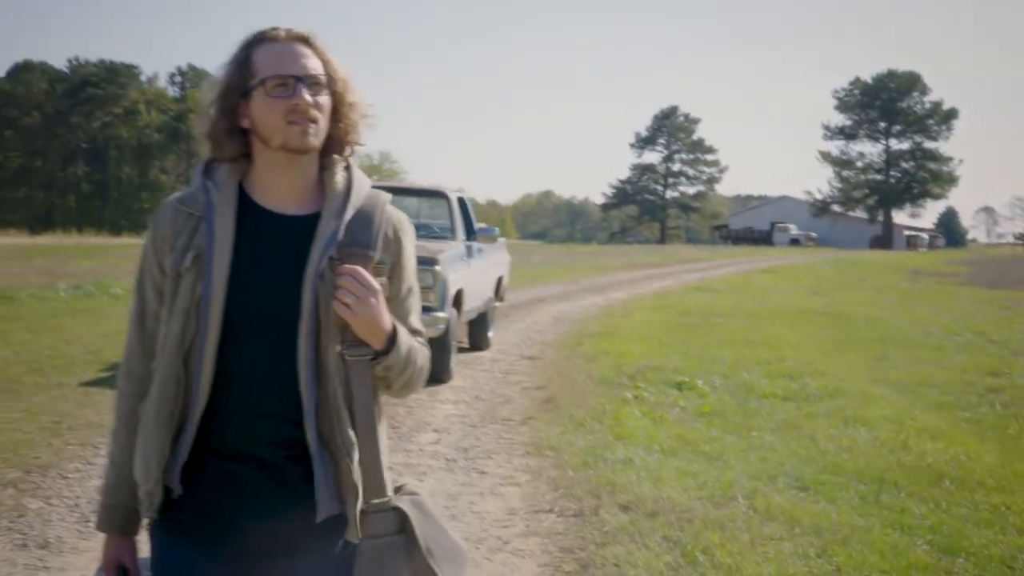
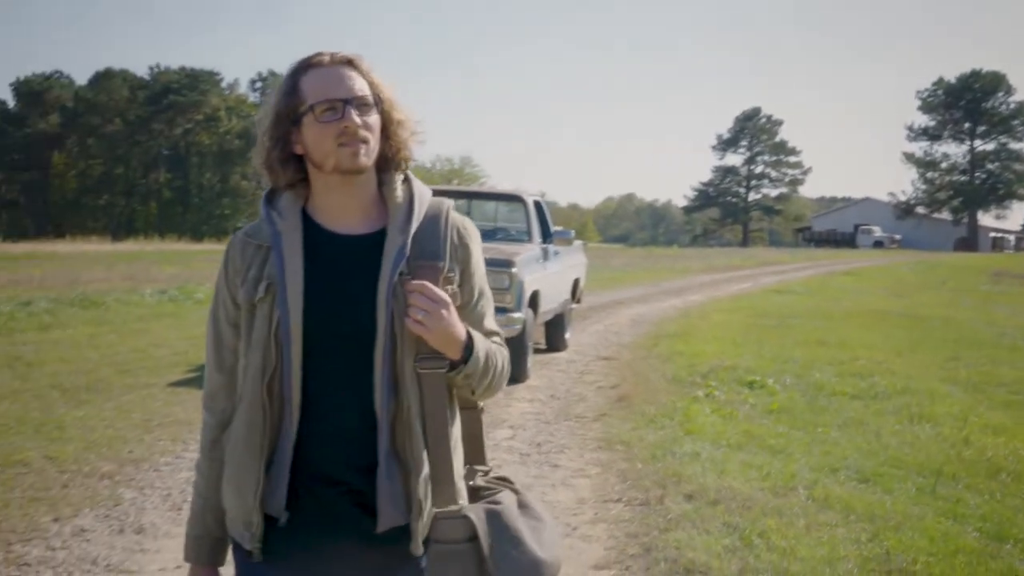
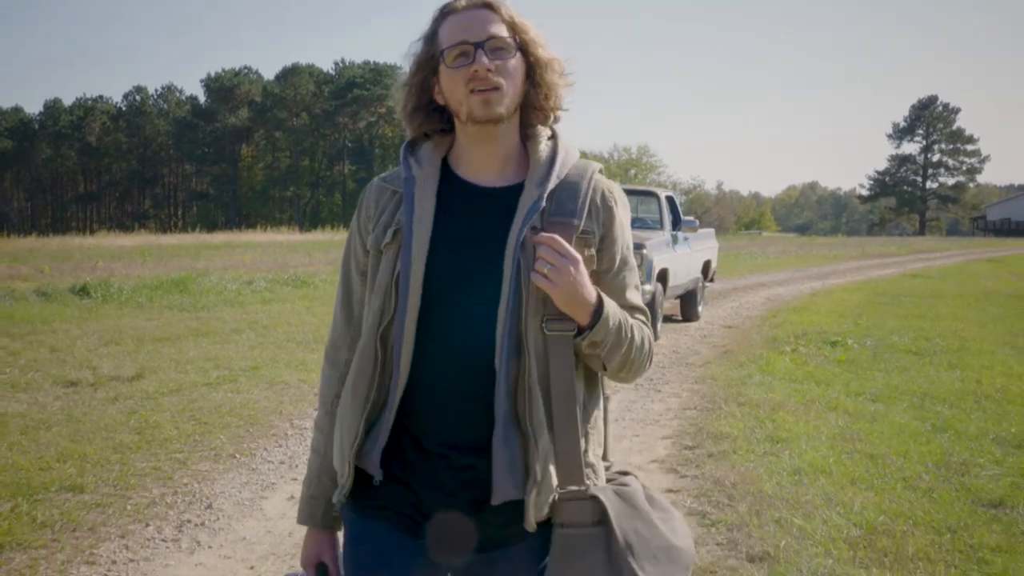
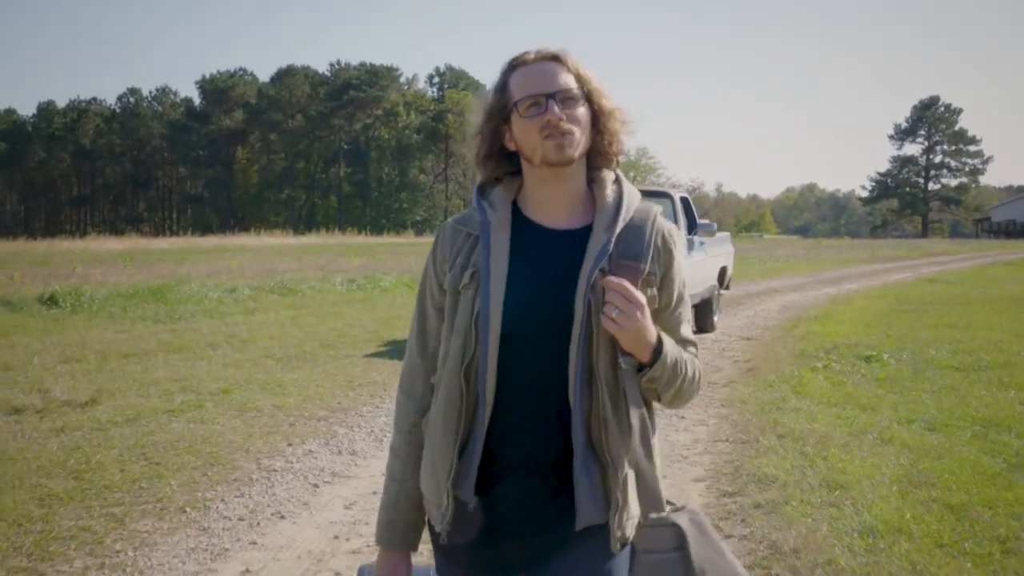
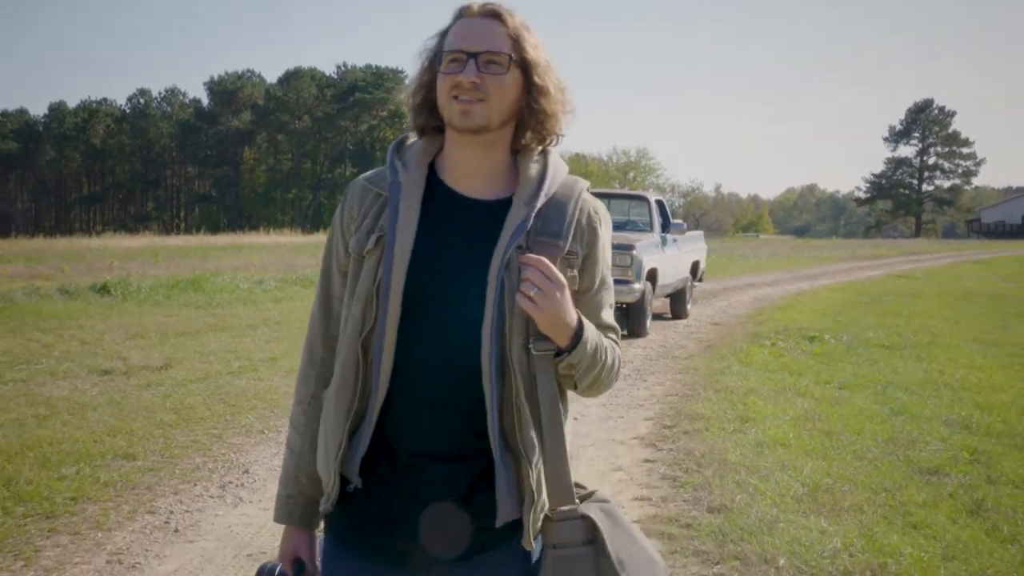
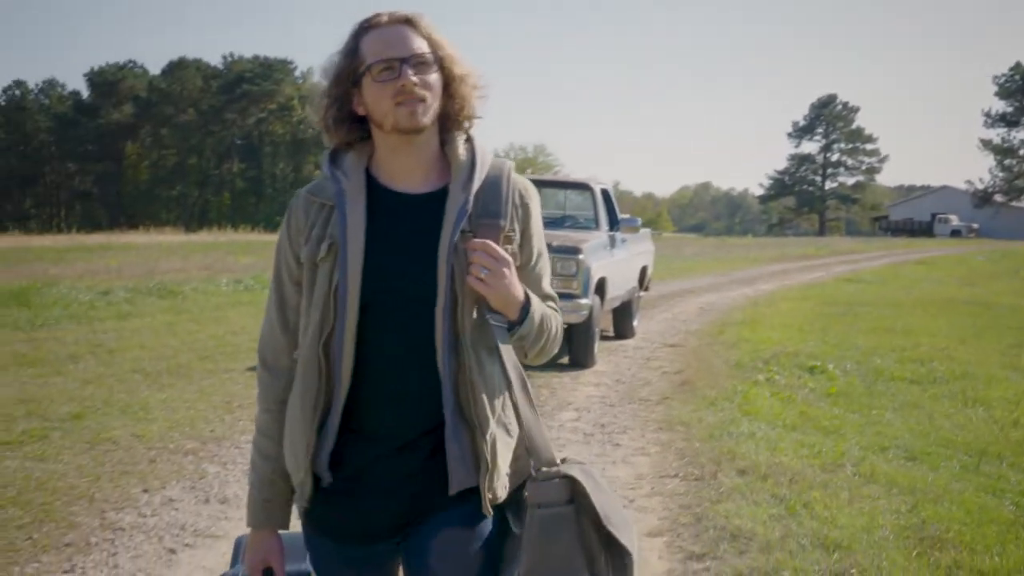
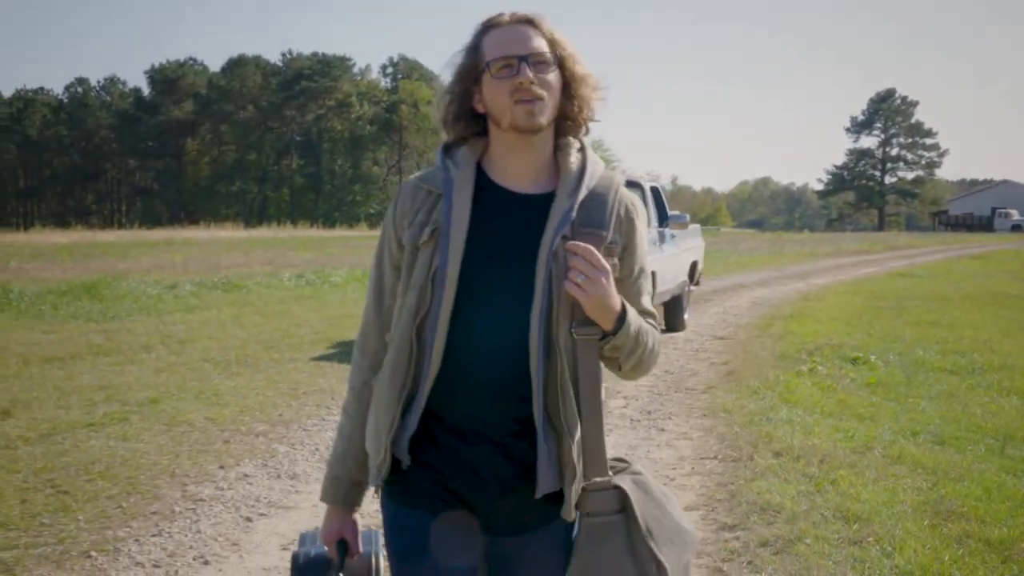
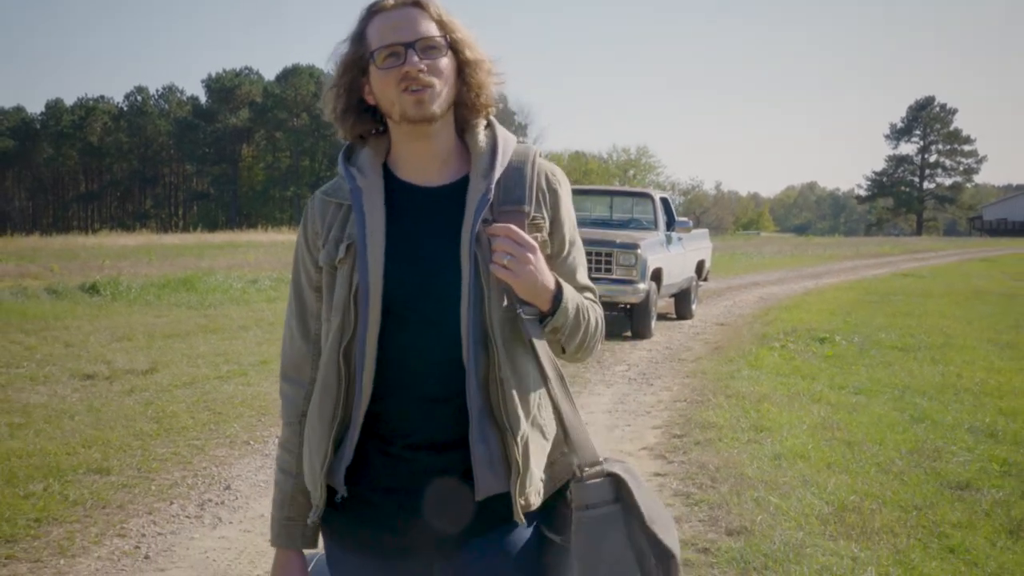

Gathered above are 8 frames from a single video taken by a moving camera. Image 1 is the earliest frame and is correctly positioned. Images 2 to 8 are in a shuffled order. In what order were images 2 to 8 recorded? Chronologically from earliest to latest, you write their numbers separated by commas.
2, 6, 7, 4, 3, 8, 5
